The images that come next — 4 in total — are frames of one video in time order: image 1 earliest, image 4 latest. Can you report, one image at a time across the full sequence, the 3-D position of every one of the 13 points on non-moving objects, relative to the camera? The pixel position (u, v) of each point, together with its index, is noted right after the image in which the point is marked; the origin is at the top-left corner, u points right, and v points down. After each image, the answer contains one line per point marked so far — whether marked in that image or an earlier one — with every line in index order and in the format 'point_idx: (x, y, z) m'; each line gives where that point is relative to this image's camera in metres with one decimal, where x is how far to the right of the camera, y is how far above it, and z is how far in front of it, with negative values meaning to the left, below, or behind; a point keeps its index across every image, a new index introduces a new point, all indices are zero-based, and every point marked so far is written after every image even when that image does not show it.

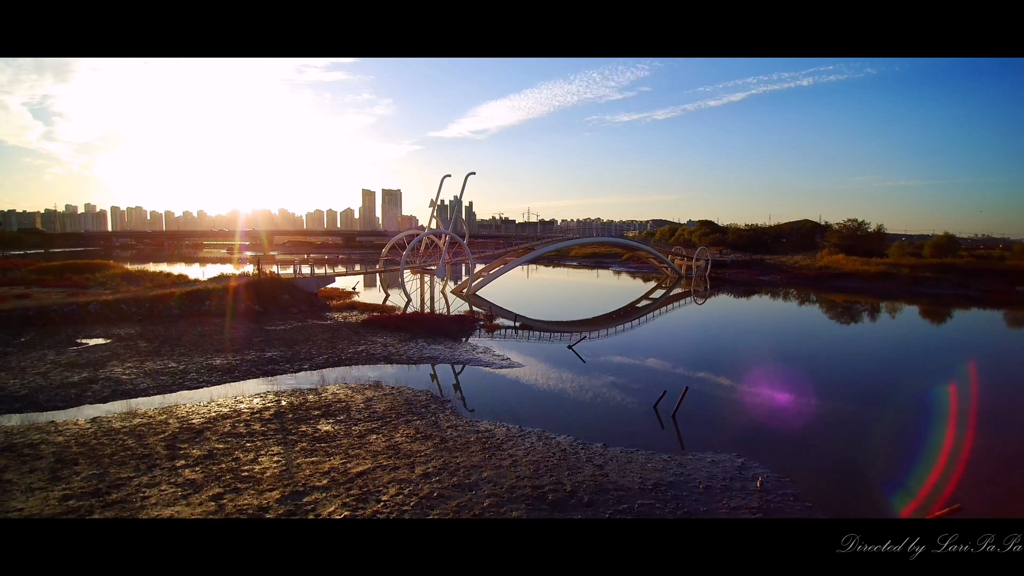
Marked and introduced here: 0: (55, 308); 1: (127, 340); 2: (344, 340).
0: (-12.9, -0.6, +13.5) m
1: (-9.1, -1.3, +11.3) m
2: (-4.2, -1.3, +12.0) m
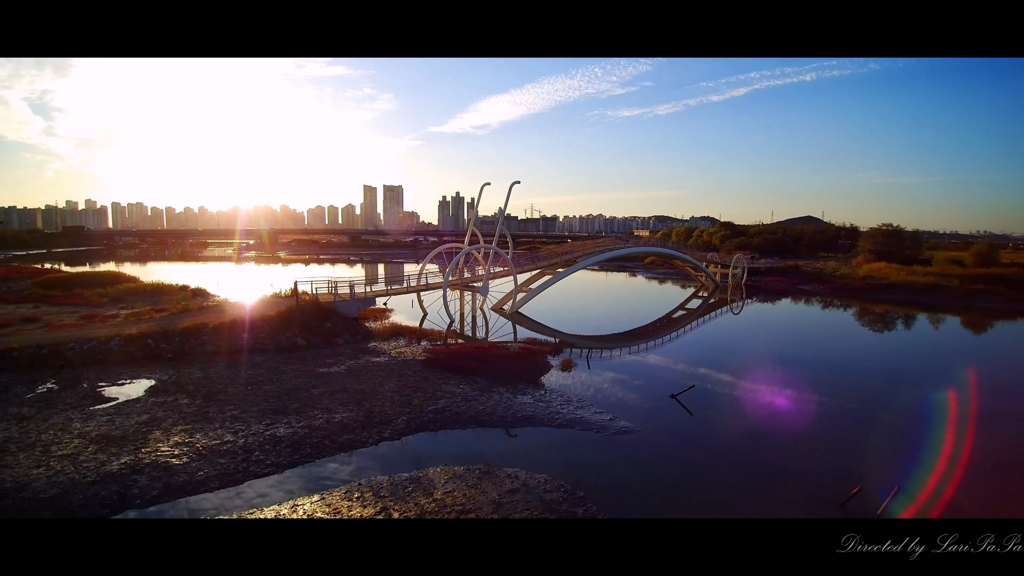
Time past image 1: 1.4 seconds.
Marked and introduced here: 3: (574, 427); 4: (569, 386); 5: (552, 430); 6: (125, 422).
0: (-10.7, -1.4, +11.7) m
1: (-7.0, -2.1, +9.5) m
2: (-2.0, -2.2, +10.2) m
3: (+1.2, -2.7, +9.3) m
4: (+1.3, -2.5, +12.3) m
5: (+0.8, -2.7, +9.2) m
6: (-6.7, -2.3, +8.2) m
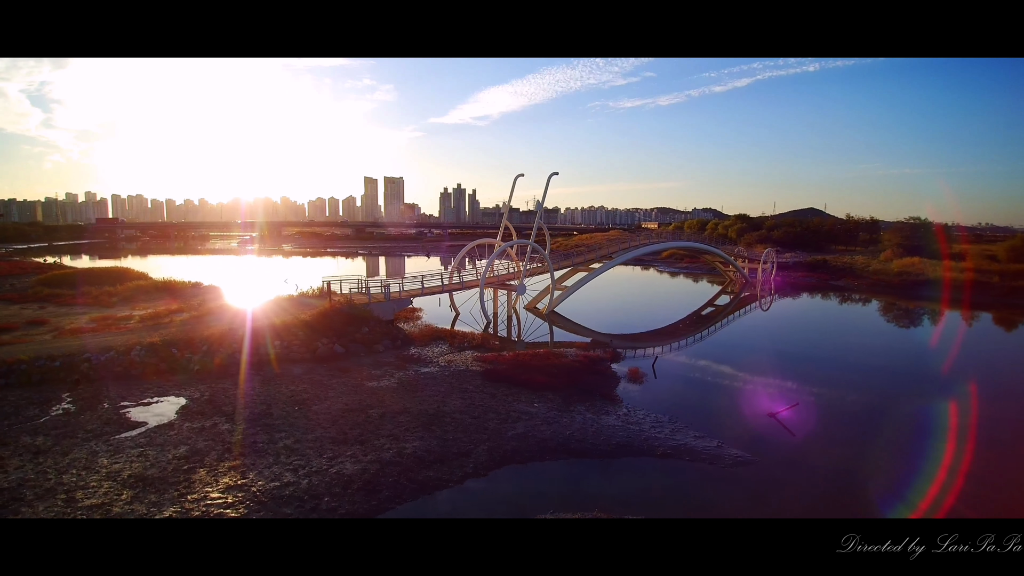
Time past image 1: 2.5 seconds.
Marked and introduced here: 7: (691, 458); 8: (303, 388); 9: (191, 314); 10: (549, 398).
0: (-9.1, -1.5, +10.3) m
1: (-5.4, -2.3, +8.2) m
2: (-0.4, -2.3, +8.9) m
3: (+2.8, -2.8, +8.0) m
4: (+2.9, -2.5, +11.0) m
5: (+2.4, -2.8, +7.9) m
6: (-5.1, -2.4, +6.9) m
7: (+3.0, -2.8, +8.0) m
8: (-4.3, -2.1, +9.8) m
9: (-10.9, -0.9, +16.2) m
10: (+0.7, -2.3, +9.8) m
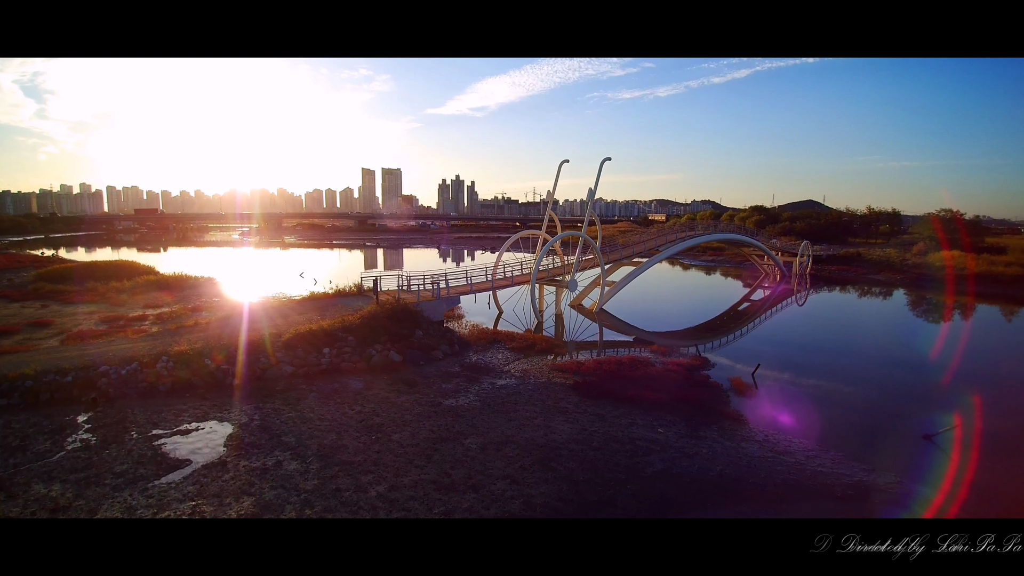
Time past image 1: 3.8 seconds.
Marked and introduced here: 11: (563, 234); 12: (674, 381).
0: (-7.2, -1.5, +8.6) m
1: (-3.5, -2.3, +6.5) m
2: (+1.5, -2.3, +7.2) m
3: (+4.7, -2.8, +6.4) m
4: (+4.8, -2.5, +9.3) m
5: (+4.3, -2.9, +6.2) m
6: (-3.2, -2.5, +5.2) m
7: (+4.9, -2.9, +6.4) m
8: (-2.4, -2.1, +8.1) m
9: (-9.1, -0.8, +14.4) m
10: (+2.6, -2.2, +8.1) m
11: (+1.6, +2.2, +18.8) m
12: (+3.4, -1.9, +10.3) m
